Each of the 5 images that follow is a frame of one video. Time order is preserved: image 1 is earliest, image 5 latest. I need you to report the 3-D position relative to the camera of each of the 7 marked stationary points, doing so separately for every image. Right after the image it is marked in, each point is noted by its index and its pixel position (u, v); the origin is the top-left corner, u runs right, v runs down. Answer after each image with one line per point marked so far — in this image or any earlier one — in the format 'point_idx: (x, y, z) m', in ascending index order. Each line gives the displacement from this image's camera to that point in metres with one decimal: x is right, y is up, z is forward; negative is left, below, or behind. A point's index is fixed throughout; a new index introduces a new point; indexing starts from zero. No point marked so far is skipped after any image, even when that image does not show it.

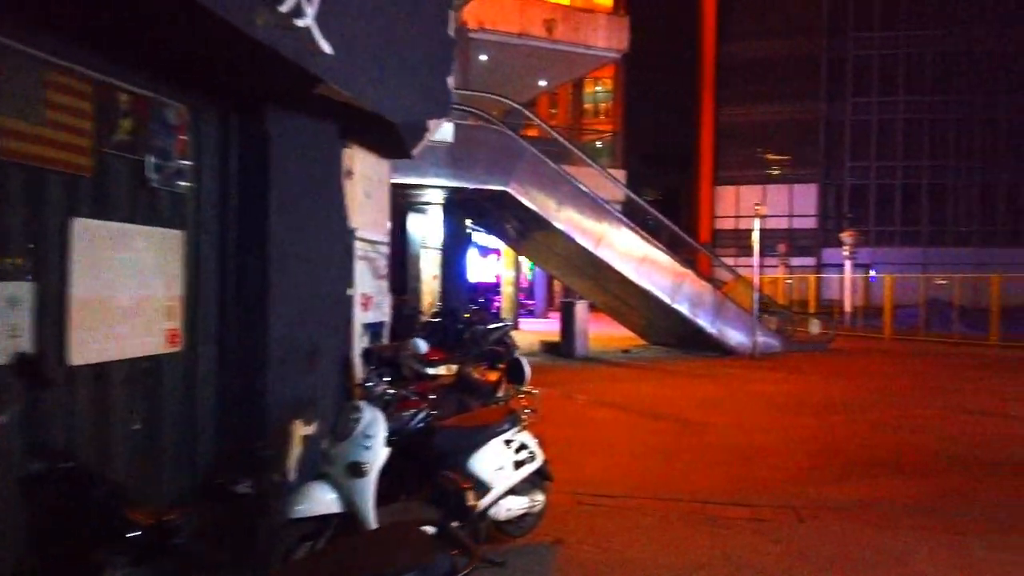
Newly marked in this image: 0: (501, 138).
0: (-0.2, +3.9, +19.9) m
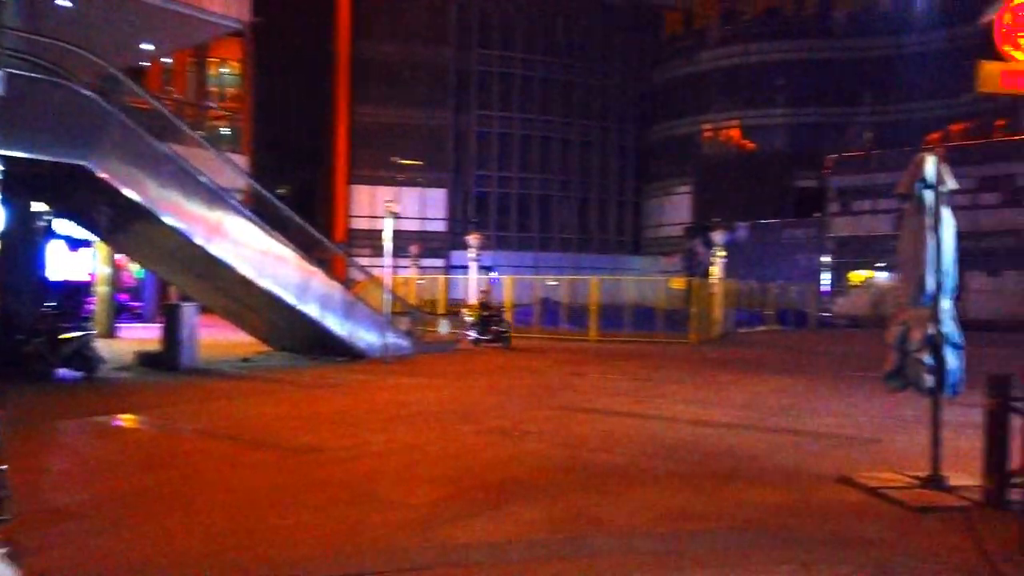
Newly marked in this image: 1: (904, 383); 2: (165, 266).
0: (-9.0, +3.9, +15.2) m
1: (+4.4, -1.1, +8.5) m
2: (-8.9, +0.5, +19.2) m
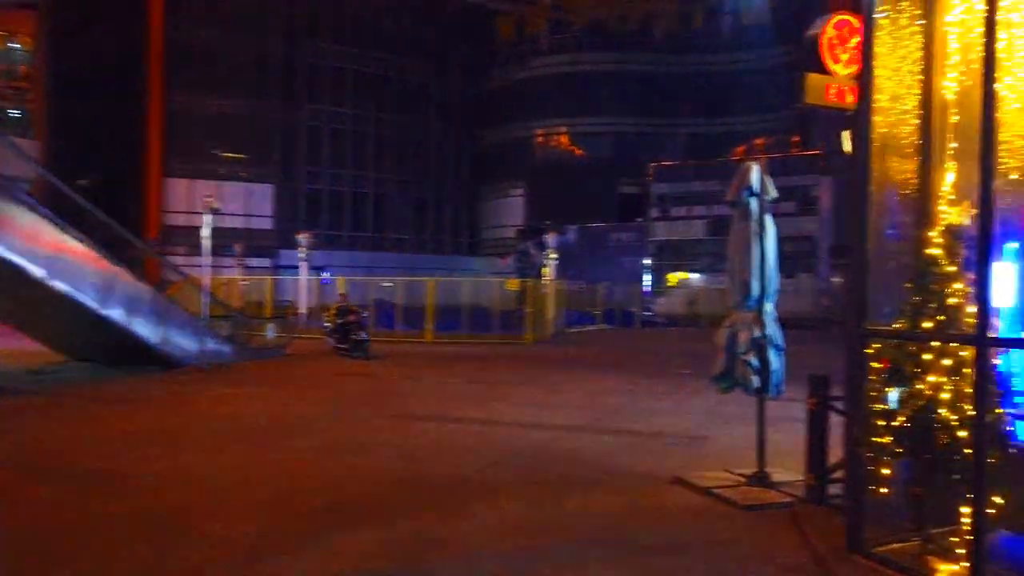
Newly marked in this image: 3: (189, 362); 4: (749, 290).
0: (-11.9, +3.8, +12.5) m
1: (+2.5, -1.1, +8.8) m
2: (-12.7, +0.5, +16.4) m
3: (-8.5, -1.9, +19.7) m
4: (+2.7, 0.0, +8.5) m
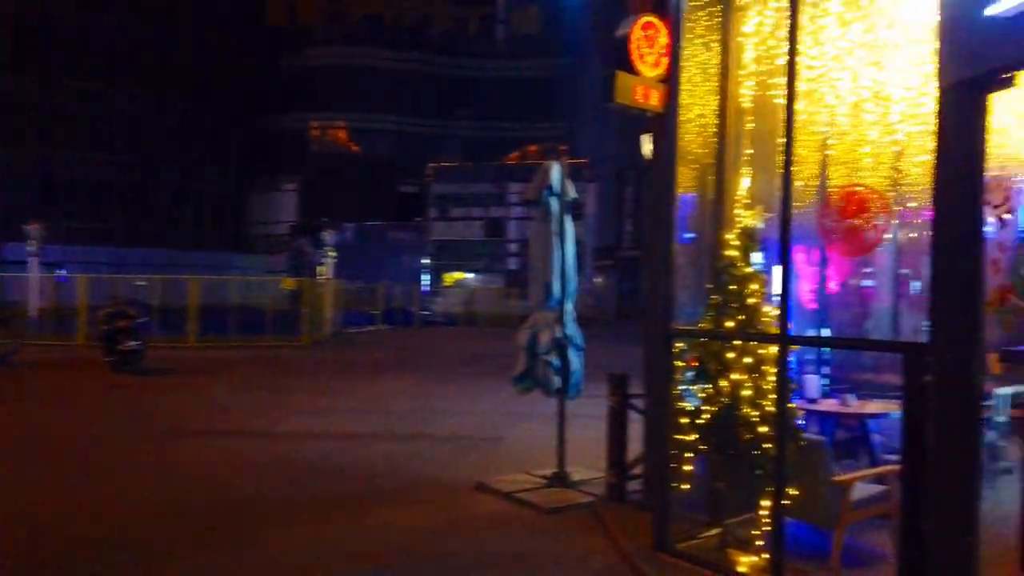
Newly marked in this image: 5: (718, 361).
0: (-14.7, +3.9, +8.0) m
1: (+0.2, -1.1, +8.7) m
2: (-16.6, +0.5, +11.5) m
3: (-13.5, -1.9, +15.9) m
4: (+0.4, 0.0, +8.4) m
5: (+1.6, -0.6, +5.9) m
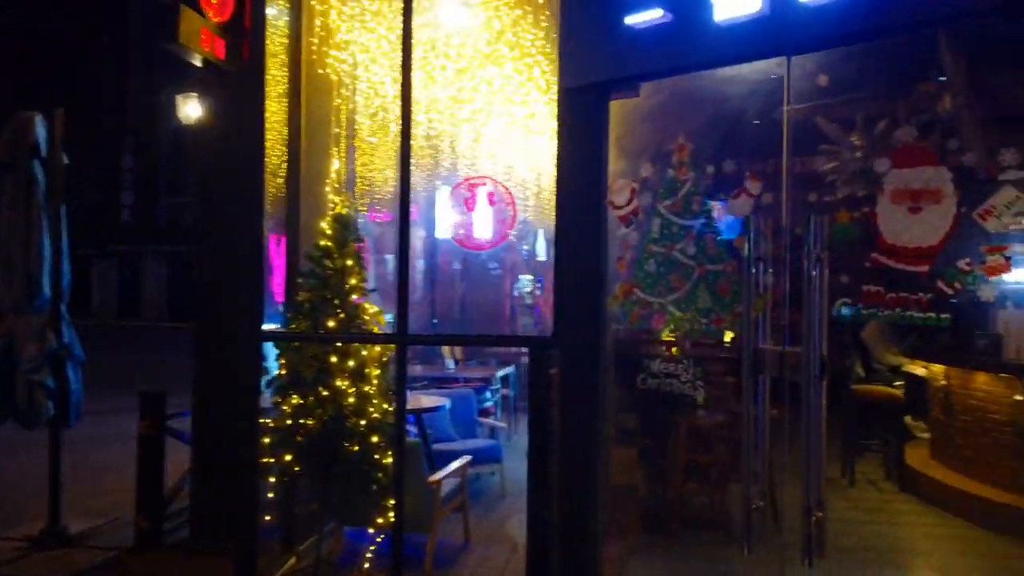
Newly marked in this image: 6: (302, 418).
0: (-14.9, +3.8, -4.2) m
1: (-4.2, -1.1, +6.3) m
2: (-18.7, +0.5, -2.8) m
3: (-19.2, -1.9, +2.6) m
4: (-3.9, 0.0, +6.2) m
5: (-1.3, -0.5, +5.1) m
6: (-1.4, -0.9, +5.1) m
